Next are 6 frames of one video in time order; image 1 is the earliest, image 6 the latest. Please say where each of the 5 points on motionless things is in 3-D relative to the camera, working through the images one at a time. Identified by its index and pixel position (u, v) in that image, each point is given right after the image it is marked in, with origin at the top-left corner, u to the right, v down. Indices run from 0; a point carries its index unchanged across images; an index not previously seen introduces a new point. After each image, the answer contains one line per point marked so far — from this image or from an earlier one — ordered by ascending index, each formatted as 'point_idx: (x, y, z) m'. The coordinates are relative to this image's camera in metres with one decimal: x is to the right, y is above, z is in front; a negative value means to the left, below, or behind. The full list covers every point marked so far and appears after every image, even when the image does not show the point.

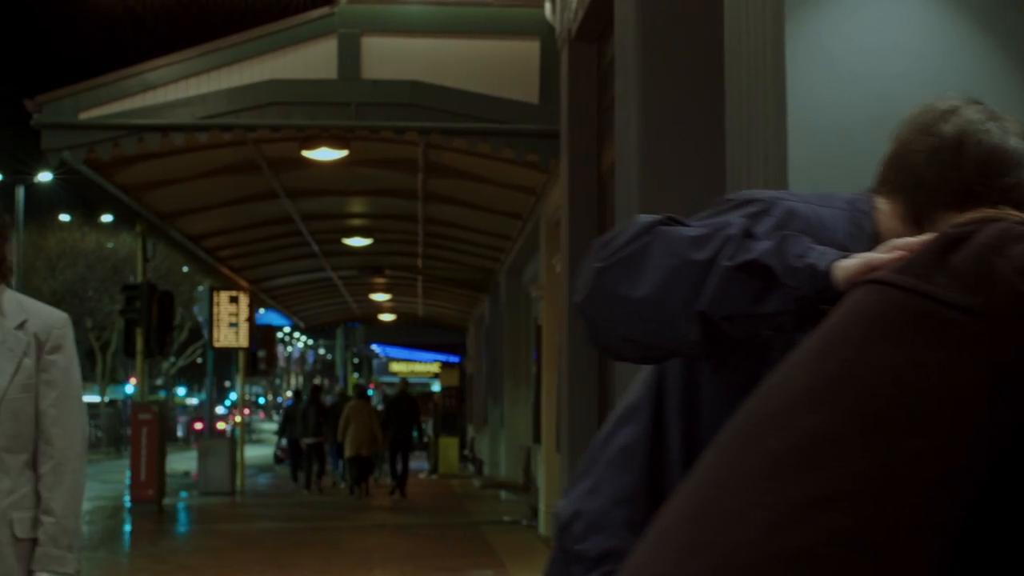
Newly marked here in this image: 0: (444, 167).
0: (-0.6, +1.0, +12.7) m
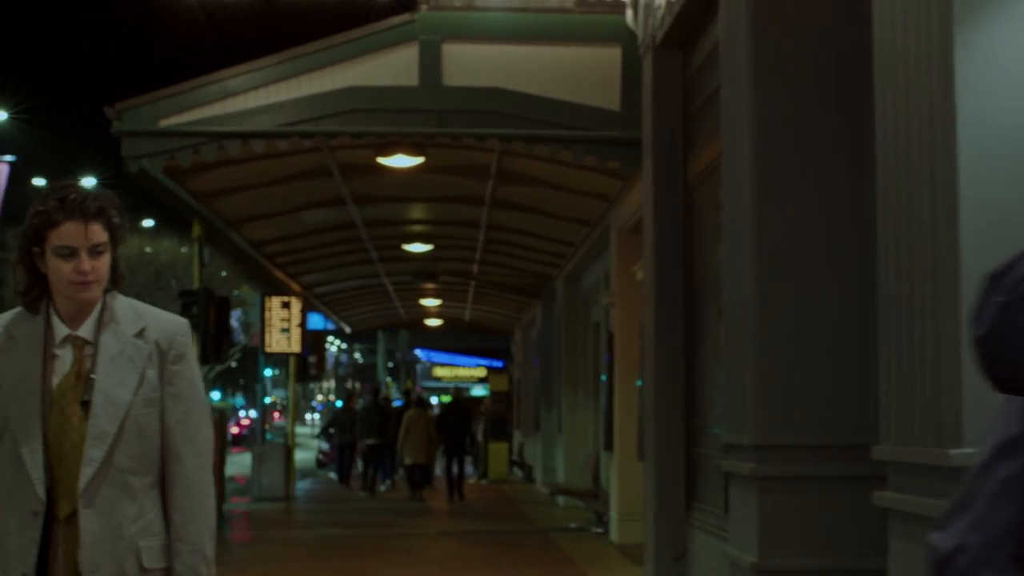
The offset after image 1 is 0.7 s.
0: (+0.1, +1.0, +12.7) m
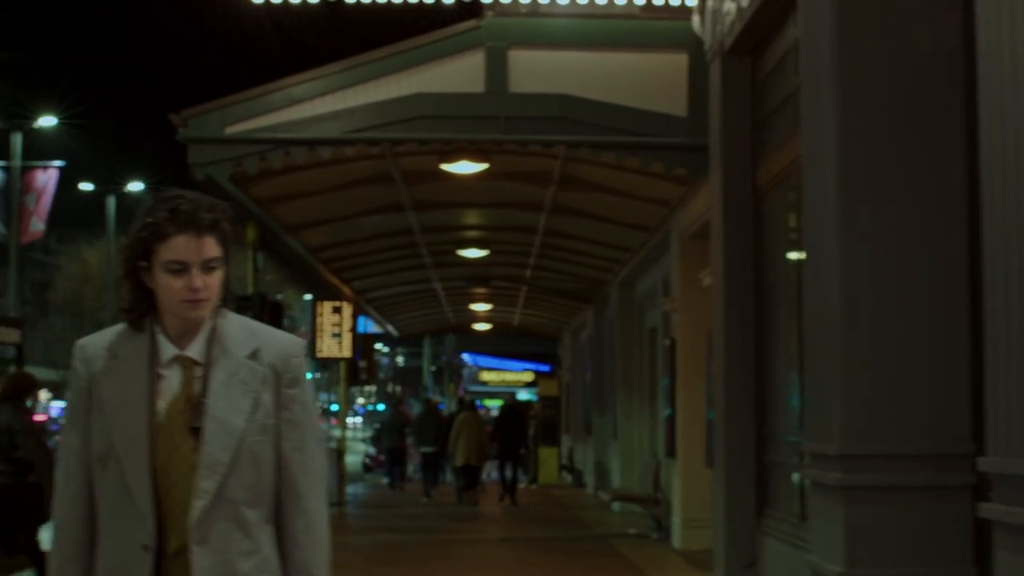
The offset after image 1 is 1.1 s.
0: (+0.6, +0.9, +12.6) m
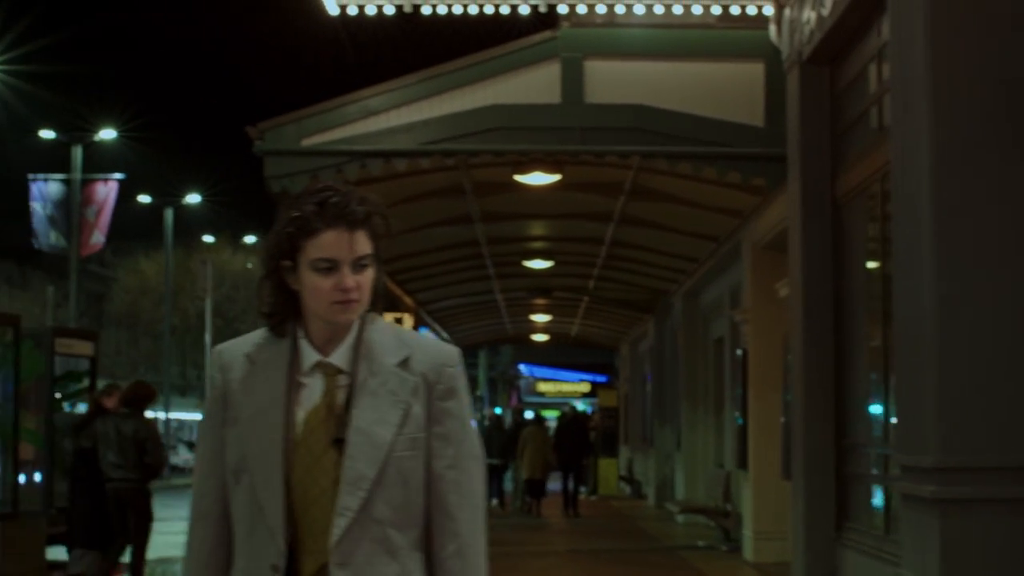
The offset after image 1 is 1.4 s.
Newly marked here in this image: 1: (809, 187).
0: (+1.2, +0.8, +12.6) m
1: (+2.1, +0.7, +10.3) m
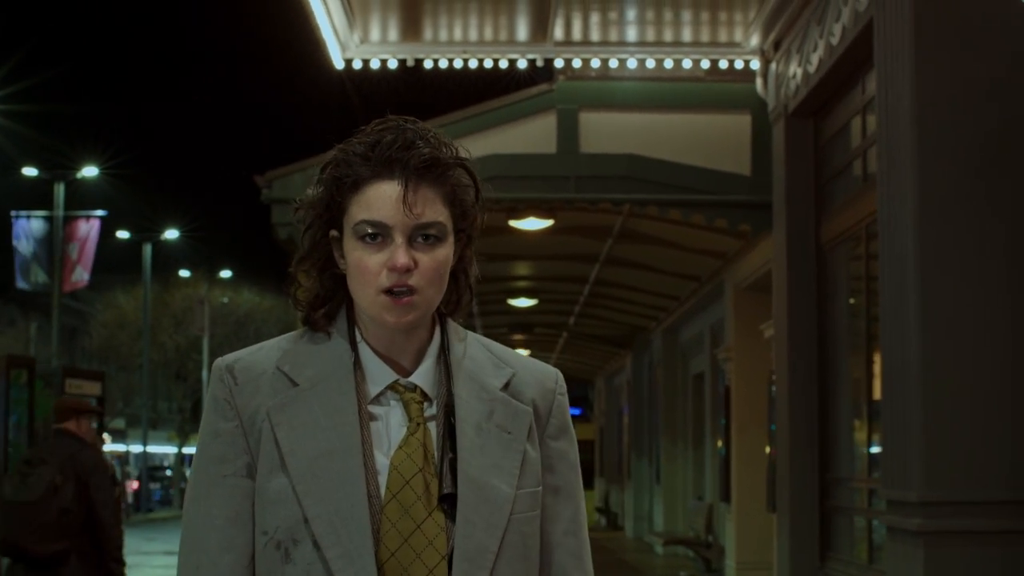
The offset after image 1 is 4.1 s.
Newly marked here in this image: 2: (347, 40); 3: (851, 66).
0: (+1.2, +0.5, +13.1) m
1: (+2.1, +0.4, +10.9) m
2: (-1.3, +1.9, +11.4) m
3: (+2.2, +1.4, +9.6) m
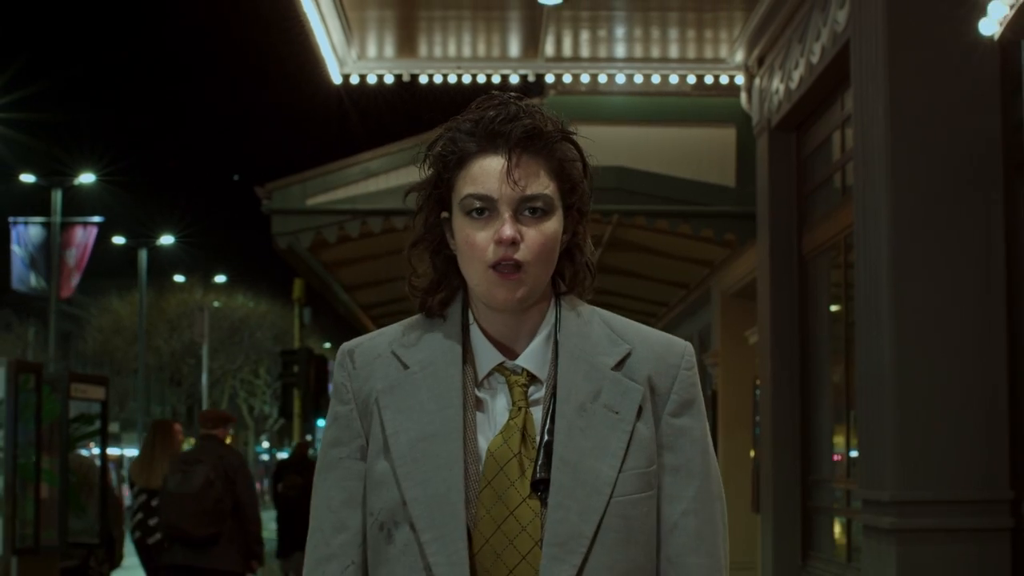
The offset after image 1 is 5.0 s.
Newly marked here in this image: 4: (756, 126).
0: (+1.1, +0.4, +13.5) m
1: (+2.0, +0.3, +11.3) m
2: (-1.3, +1.9, +11.7) m
3: (+2.2, +1.4, +9.9) m
4: (+1.9, +1.3, +11.5) m
